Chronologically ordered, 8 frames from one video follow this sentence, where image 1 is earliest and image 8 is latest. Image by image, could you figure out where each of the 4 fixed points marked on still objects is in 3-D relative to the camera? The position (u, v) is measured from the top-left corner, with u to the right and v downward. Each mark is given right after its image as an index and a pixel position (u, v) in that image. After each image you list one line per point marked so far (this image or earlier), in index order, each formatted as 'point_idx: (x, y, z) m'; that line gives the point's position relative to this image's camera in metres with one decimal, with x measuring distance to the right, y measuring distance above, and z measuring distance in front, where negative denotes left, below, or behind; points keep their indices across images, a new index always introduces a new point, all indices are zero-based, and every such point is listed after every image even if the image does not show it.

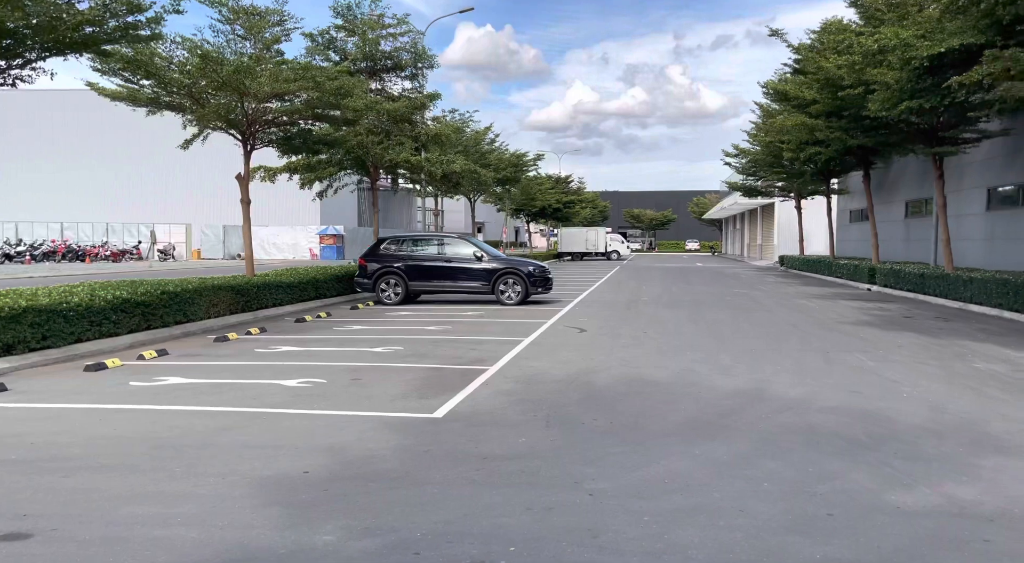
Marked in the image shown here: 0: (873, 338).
0: (+6.3, -1.0, +12.2) m
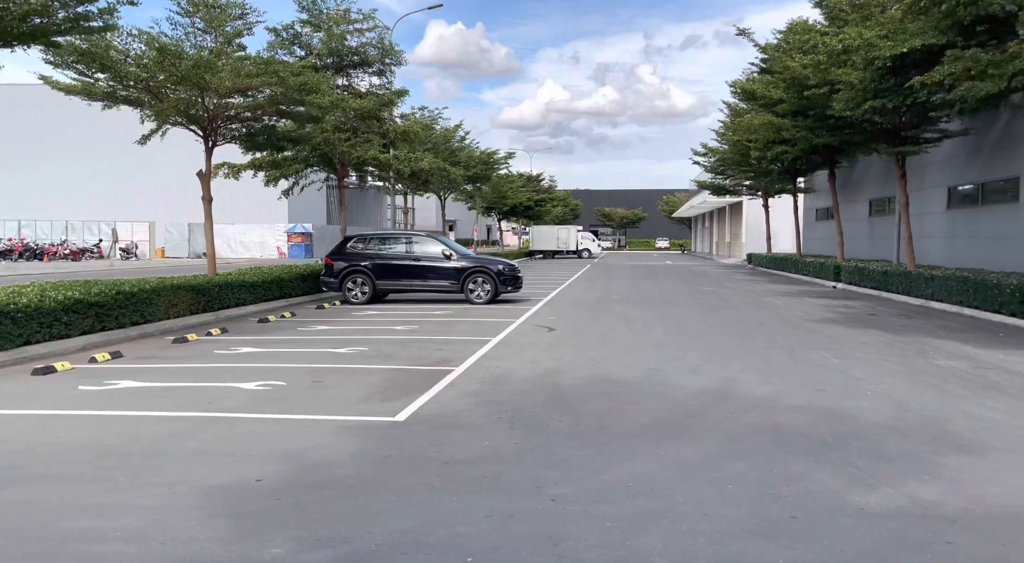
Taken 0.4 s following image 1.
0: (+5.7, -0.9, +12.3) m
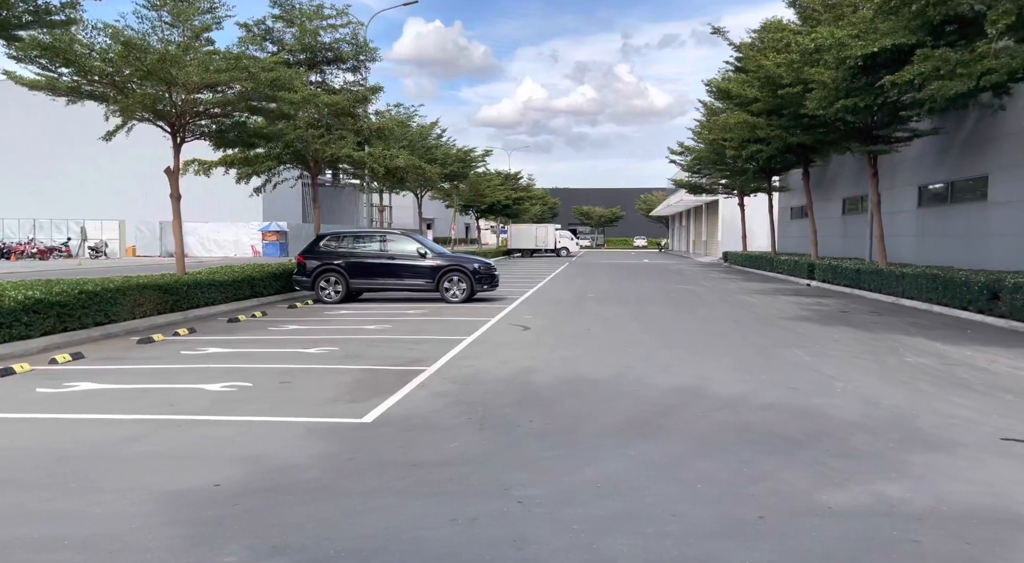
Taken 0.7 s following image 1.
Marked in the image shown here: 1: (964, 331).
0: (+5.3, -0.9, +12.4) m
1: (+8.2, -0.9, +12.7) m
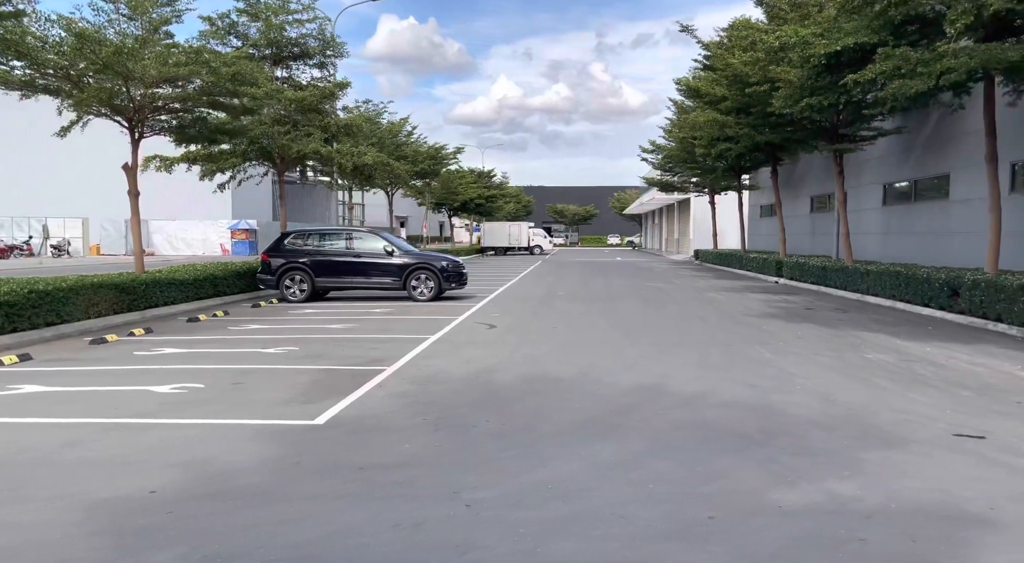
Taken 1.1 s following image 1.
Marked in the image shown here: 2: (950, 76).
0: (+4.6, -0.9, +12.4) m
1: (+7.6, -0.8, +12.8) m
2: (+7.7, +3.6, +12.3) m
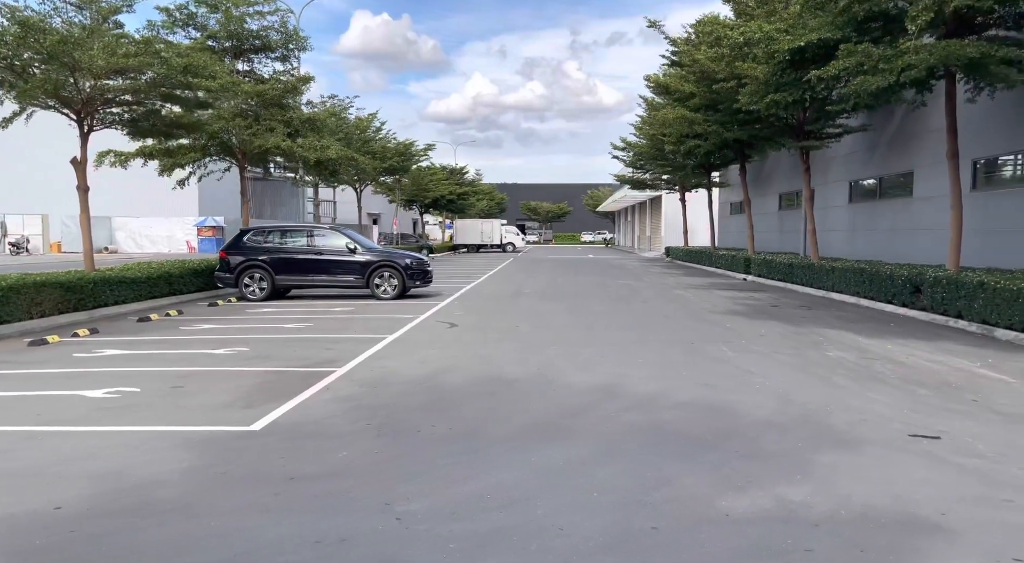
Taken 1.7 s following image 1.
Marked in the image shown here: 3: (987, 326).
0: (+4.0, -0.8, +12.3) m
1: (+6.9, -0.8, +12.9) m
2: (+7.0, +3.7, +12.3) m
3: (+7.9, -0.7, +11.7) m
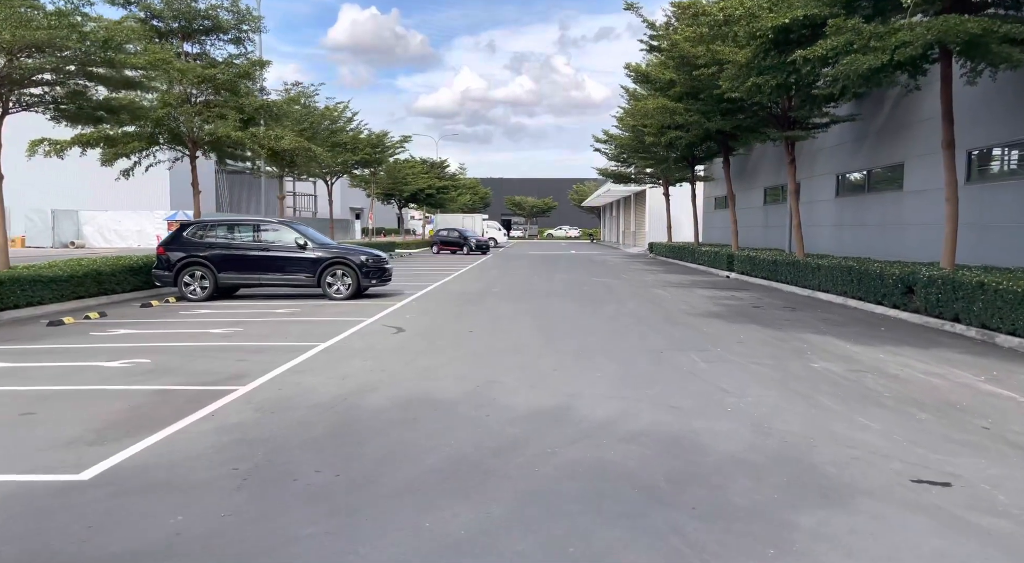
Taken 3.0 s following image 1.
0: (+3.2, -0.8, +11.2) m
1: (+6.1, -0.8, +11.8) m
2: (+6.3, +3.7, +11.1) m
3: (+7.2, -0.7, +10.6) m
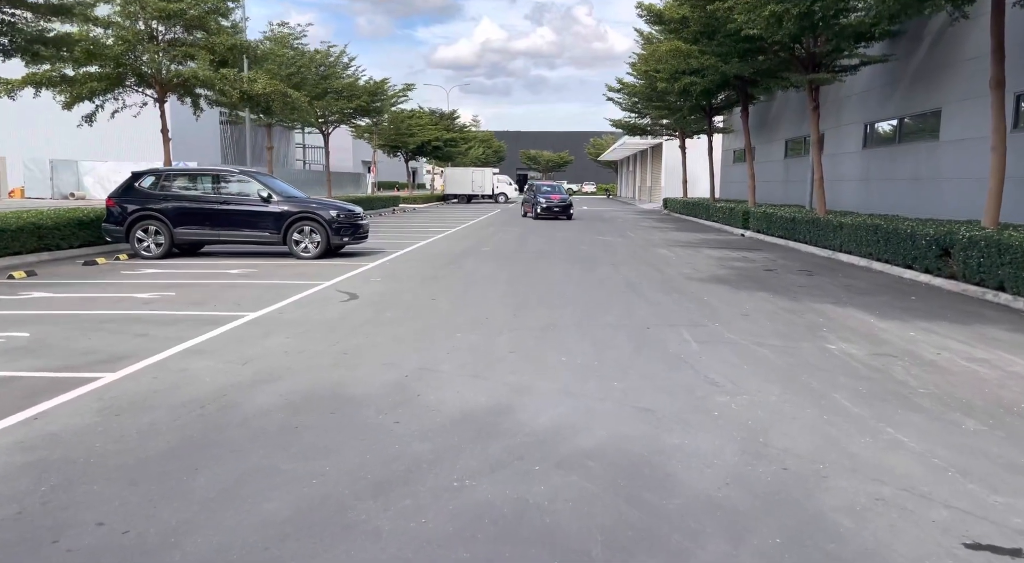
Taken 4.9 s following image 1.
0: (+2.8, -0.3, +9.7) m
1: (+5.7, -0.2, +10.1) m
2: (+5.9, +4.1, +9.2) m
3: (+6.7, -0.3, +9.0) m
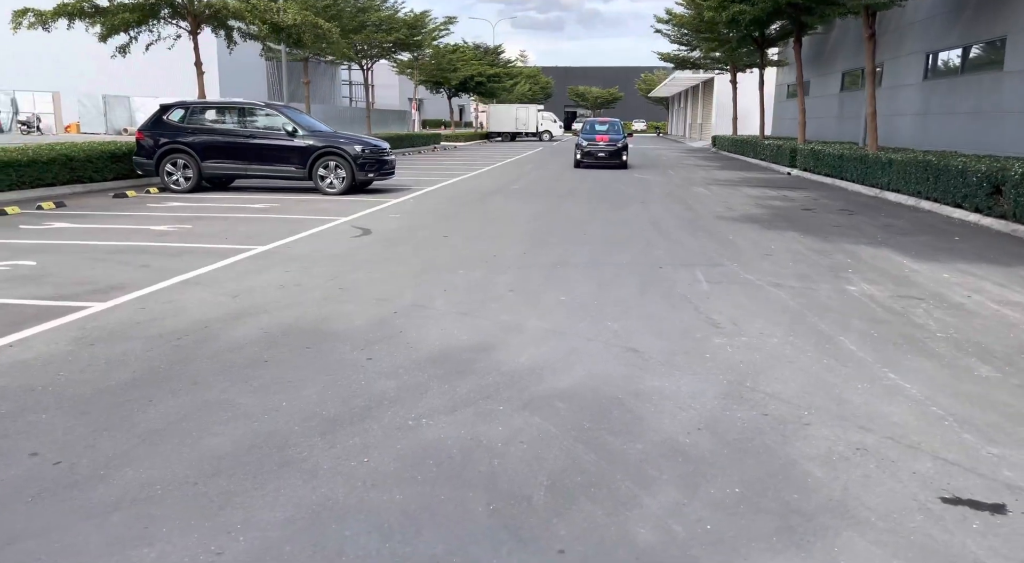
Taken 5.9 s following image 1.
0: (+3.0, +0.5, +9.2) m
1: (+5.9, +0.6, +9.5) m
2: (+6.1, +4.9, +8.2) m
3: (+6.9, +0.4, +8.2) m
